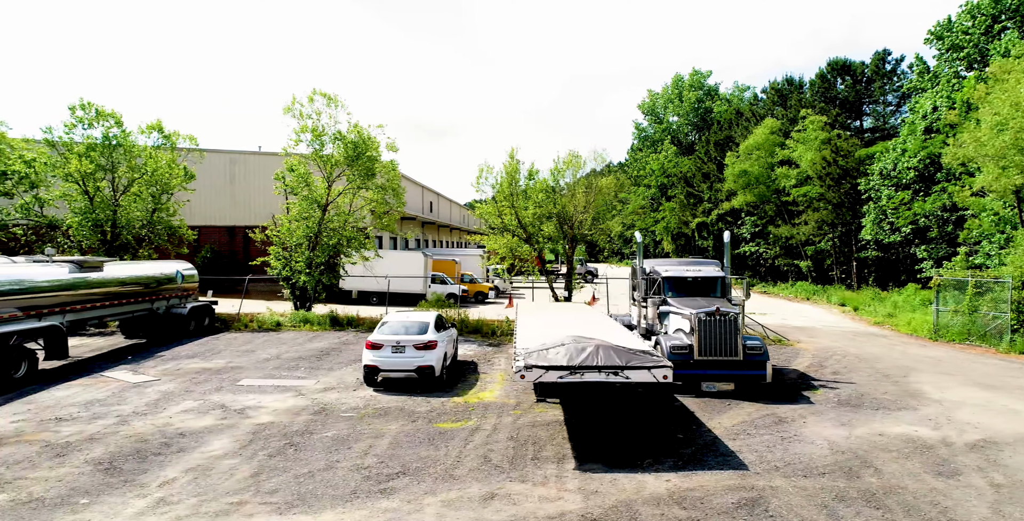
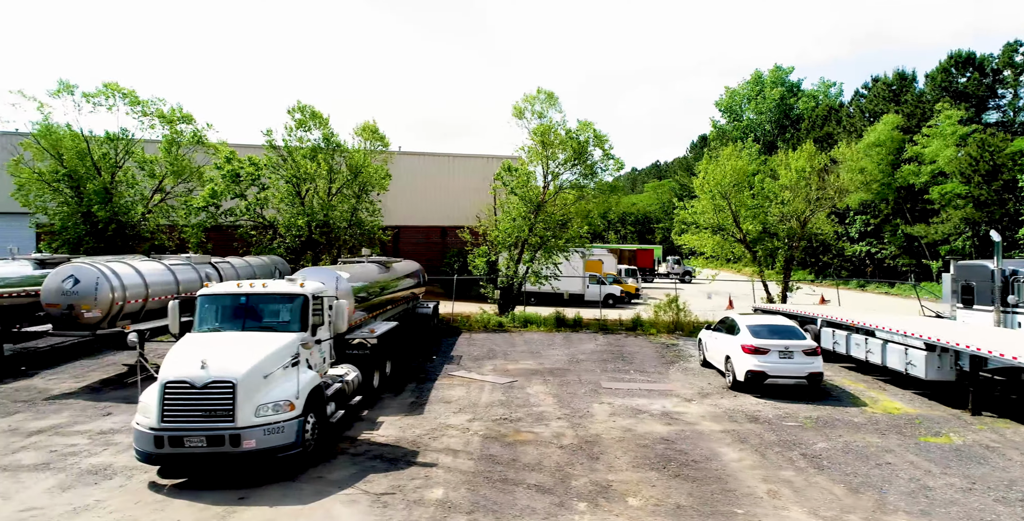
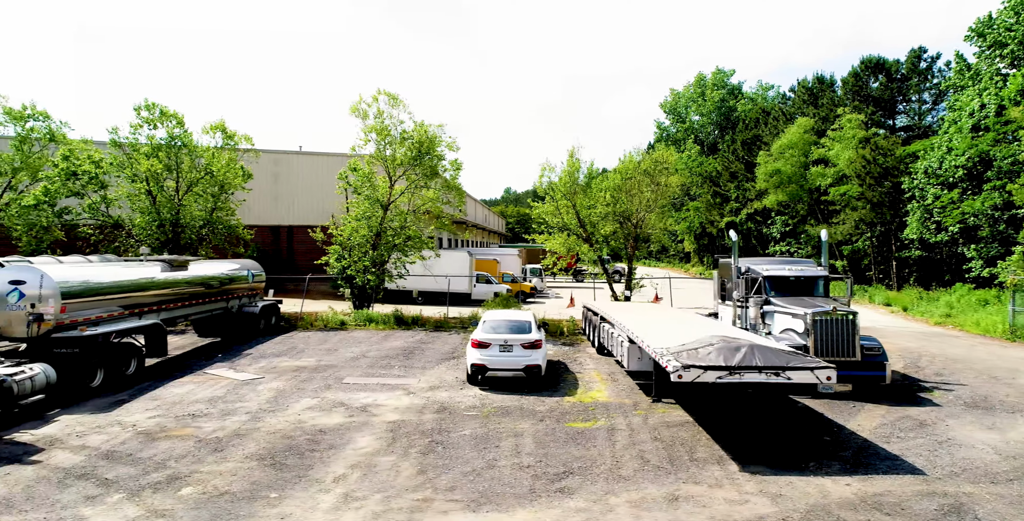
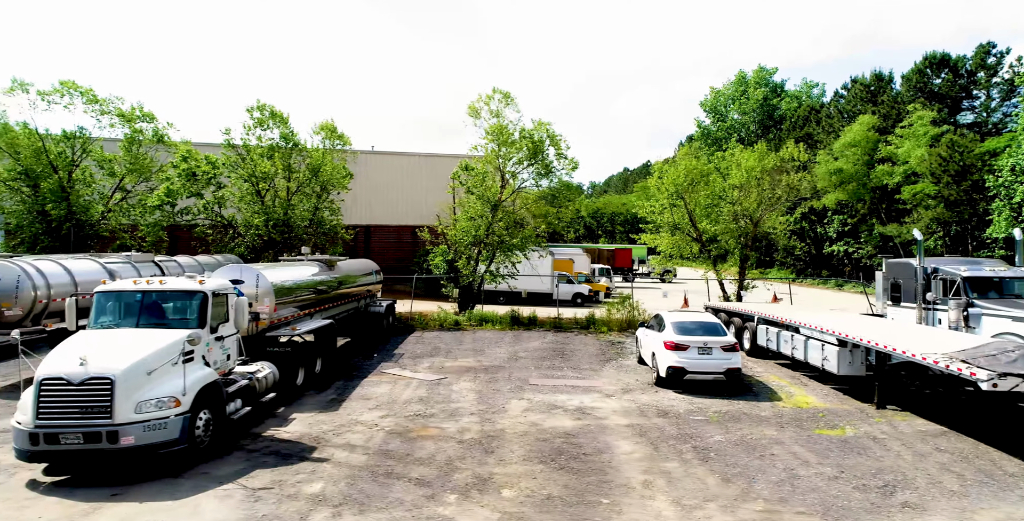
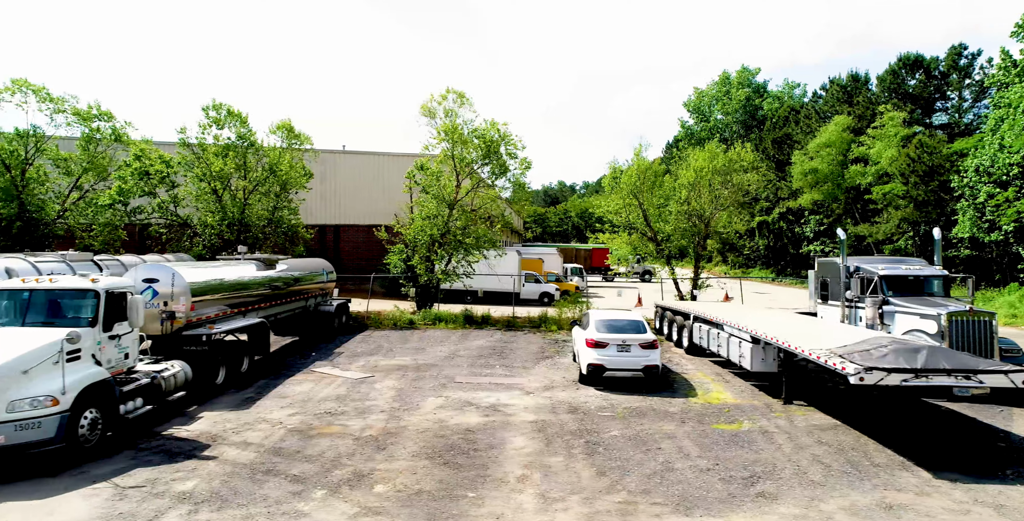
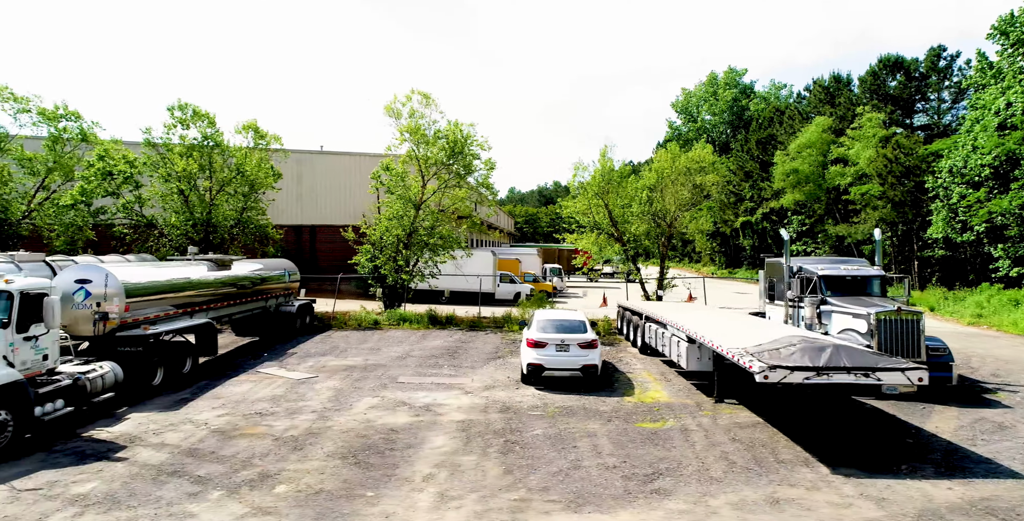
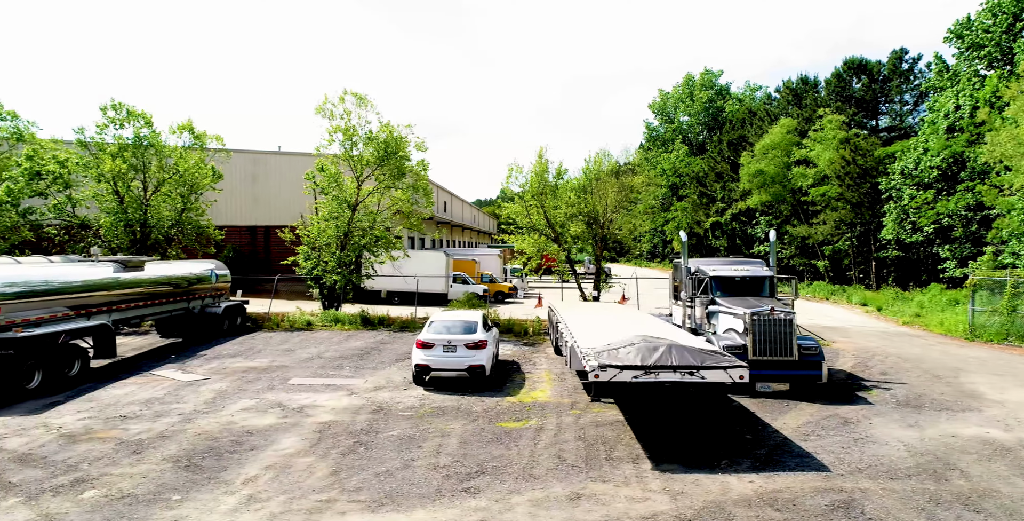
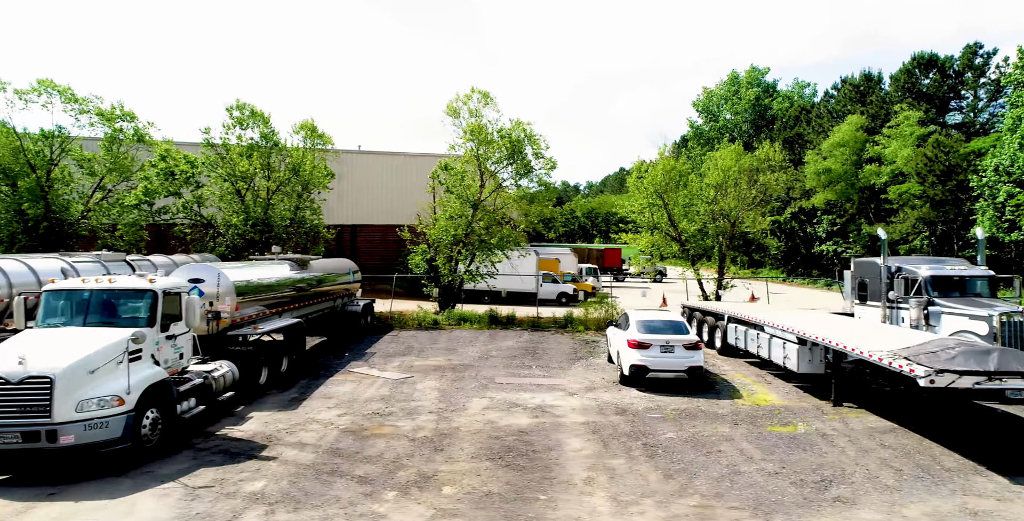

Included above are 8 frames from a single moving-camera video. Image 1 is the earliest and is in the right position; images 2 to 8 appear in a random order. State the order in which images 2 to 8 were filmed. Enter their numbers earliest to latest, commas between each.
7, 3, 6, 5, 8, 4, 2
